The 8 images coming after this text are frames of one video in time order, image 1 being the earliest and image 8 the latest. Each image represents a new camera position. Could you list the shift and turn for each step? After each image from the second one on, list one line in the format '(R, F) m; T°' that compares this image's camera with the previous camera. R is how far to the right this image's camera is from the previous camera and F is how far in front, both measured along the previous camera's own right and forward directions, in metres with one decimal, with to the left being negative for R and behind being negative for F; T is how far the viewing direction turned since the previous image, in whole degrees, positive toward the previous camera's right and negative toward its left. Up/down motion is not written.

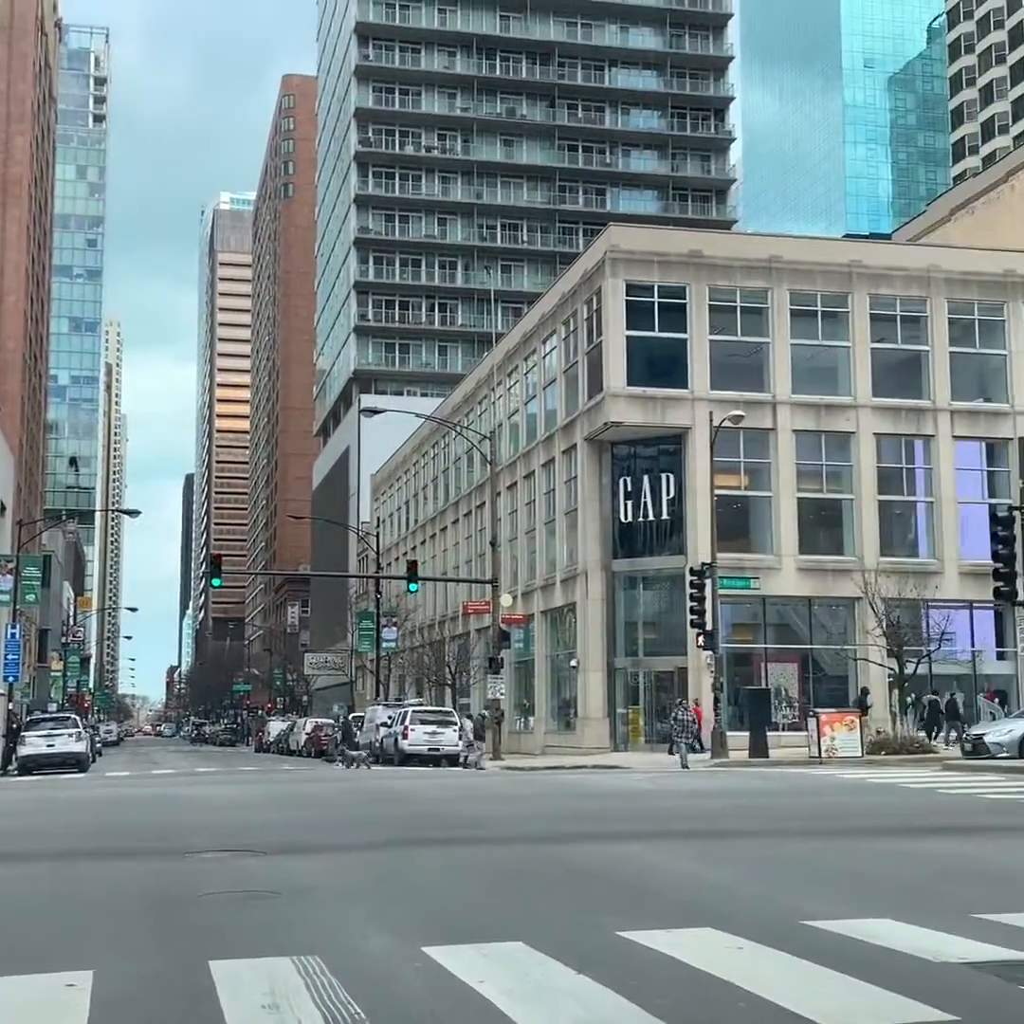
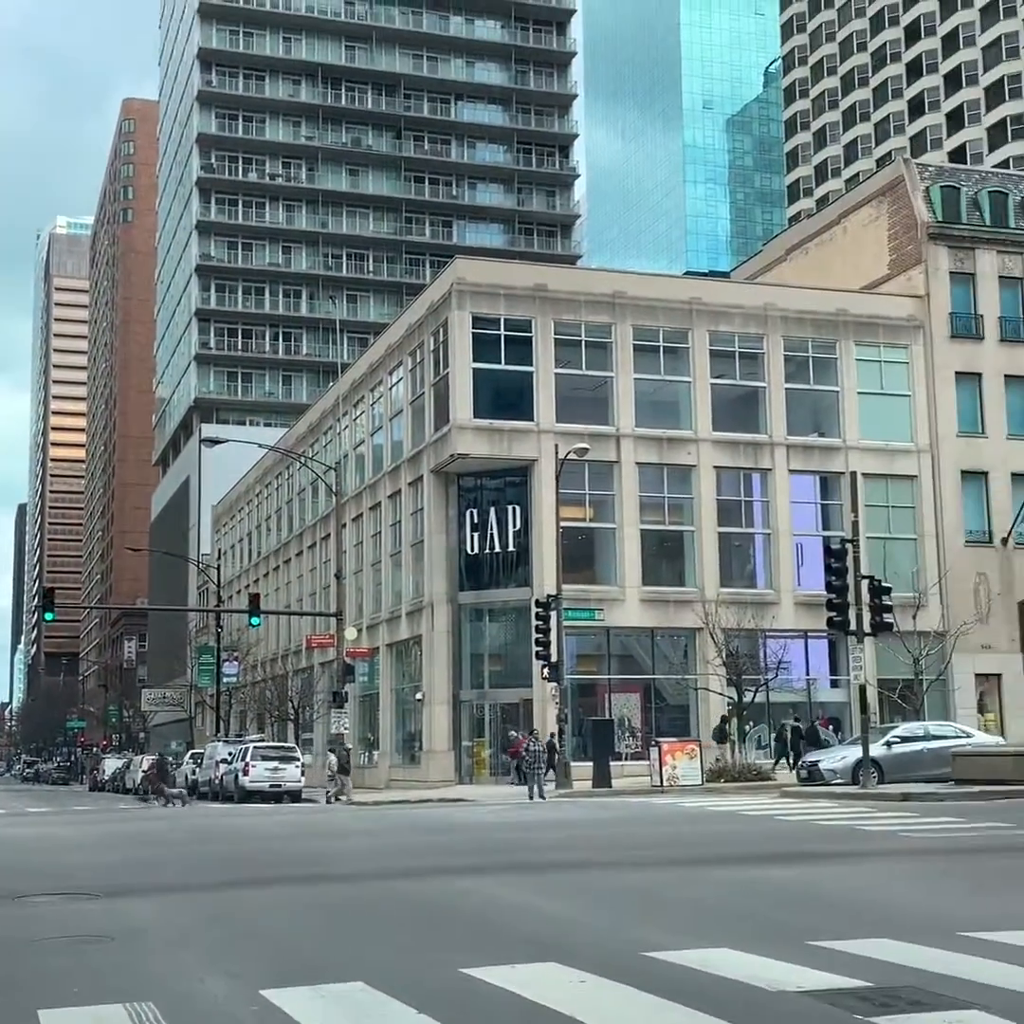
(0.0, +0.1) m; +6°
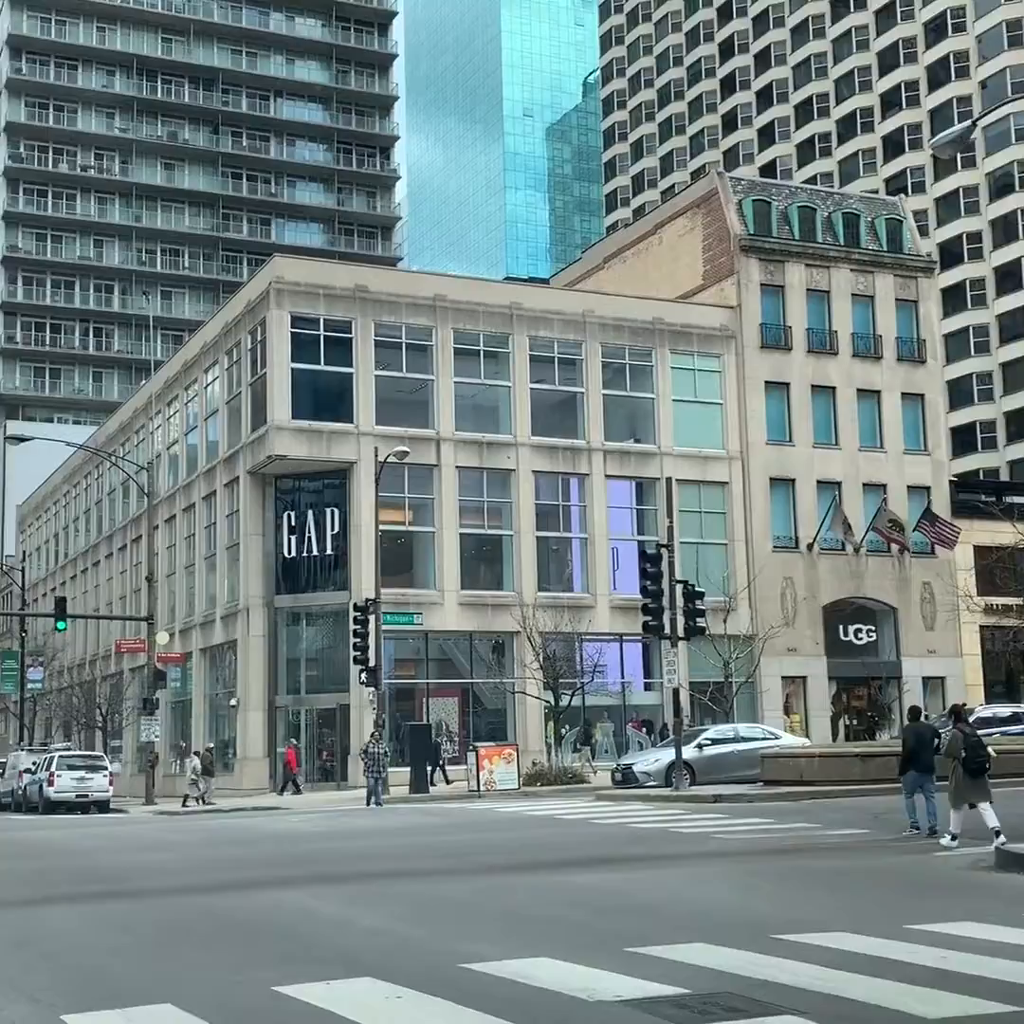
(0.0, +0.1) m; +7°
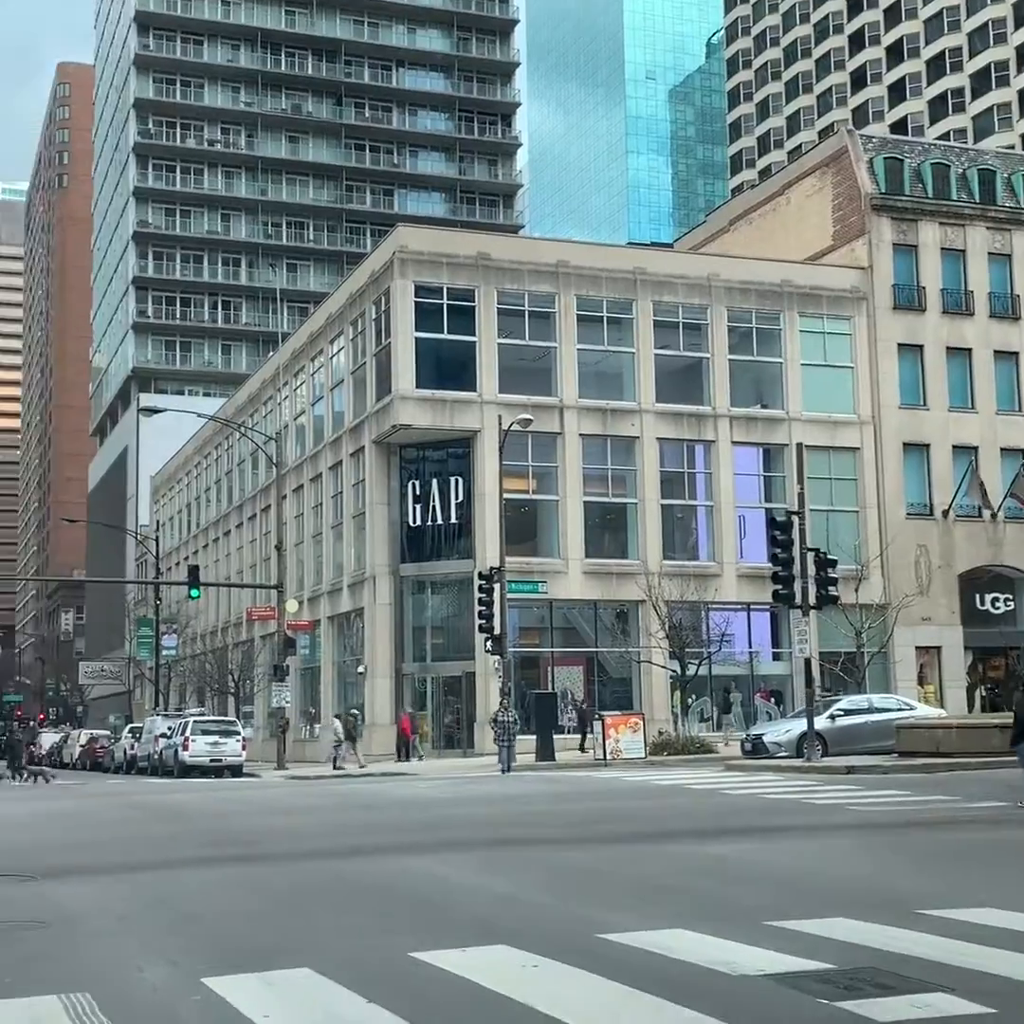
(-0.1, +0.2) m; -5°
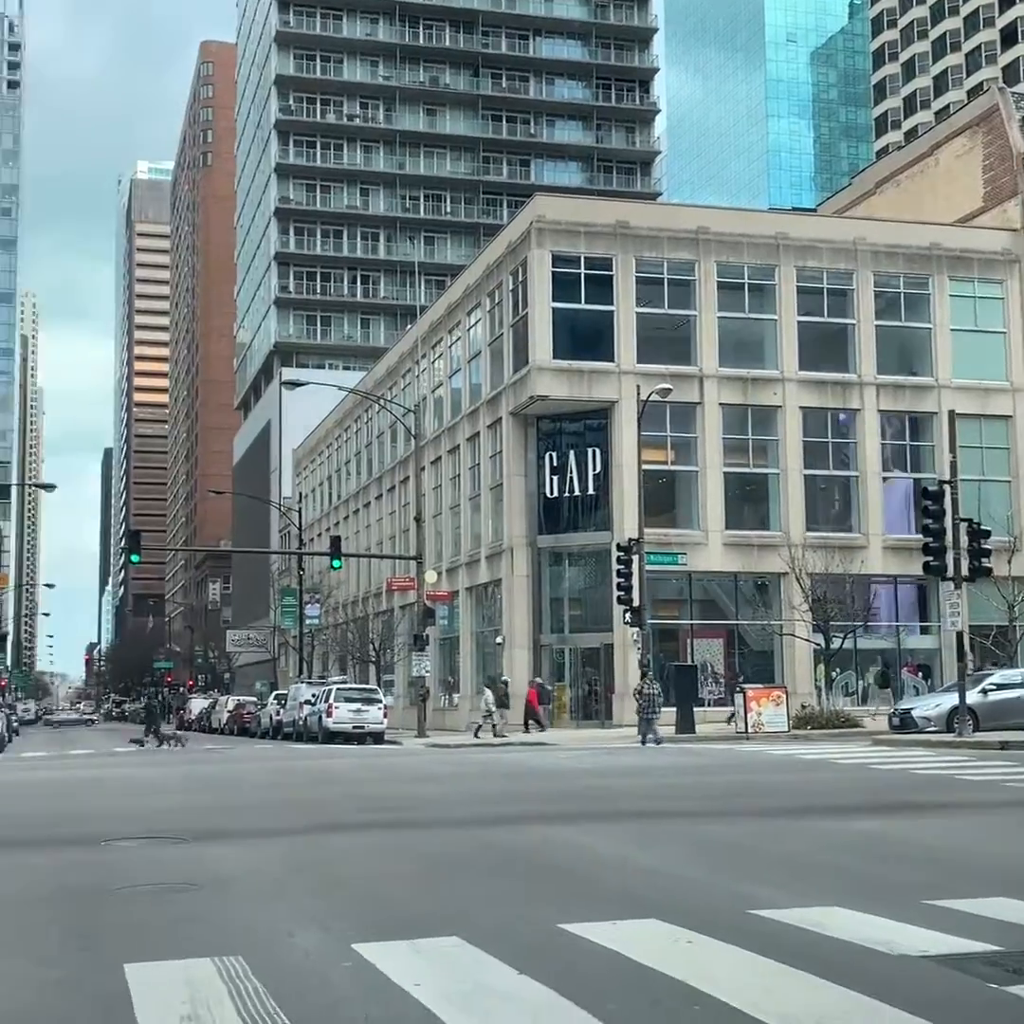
(-0.1, +0.1) m; -6°
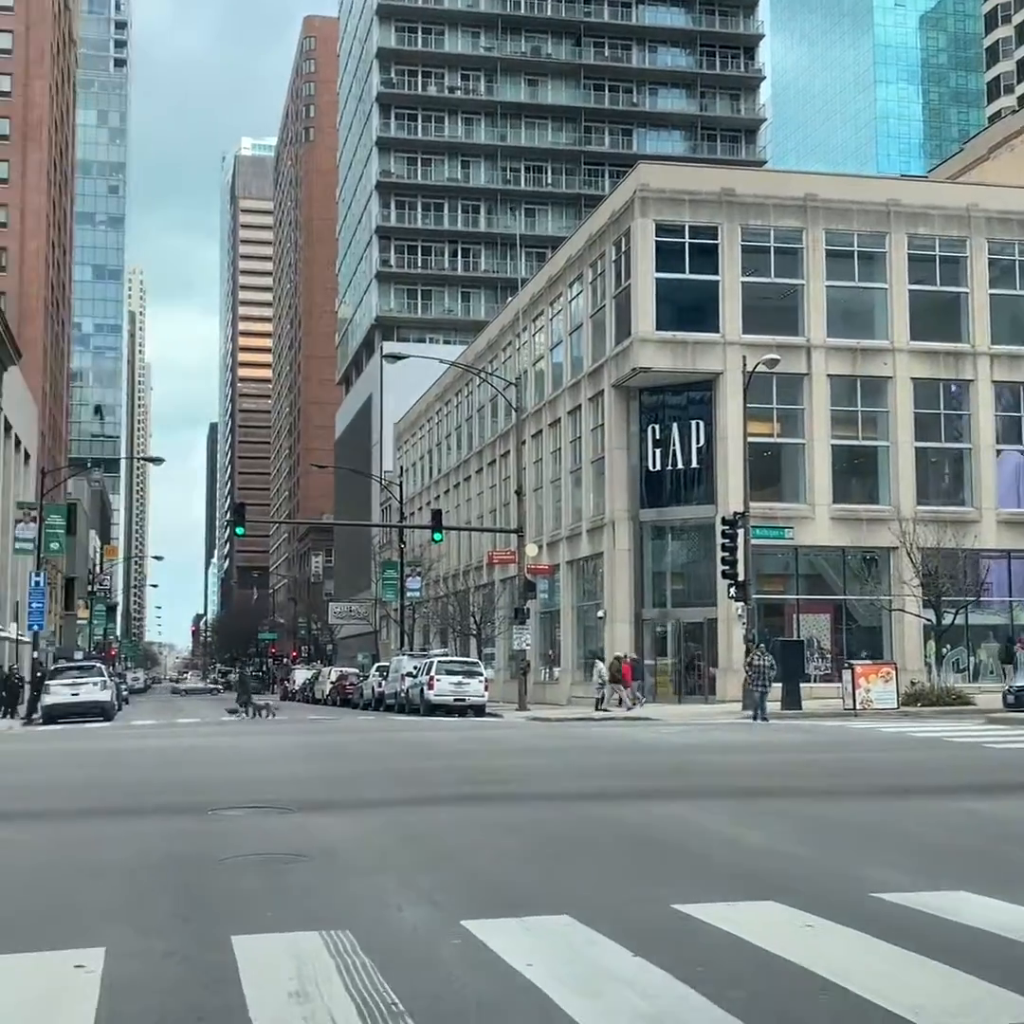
(-0.1, +0.3) m; -4°
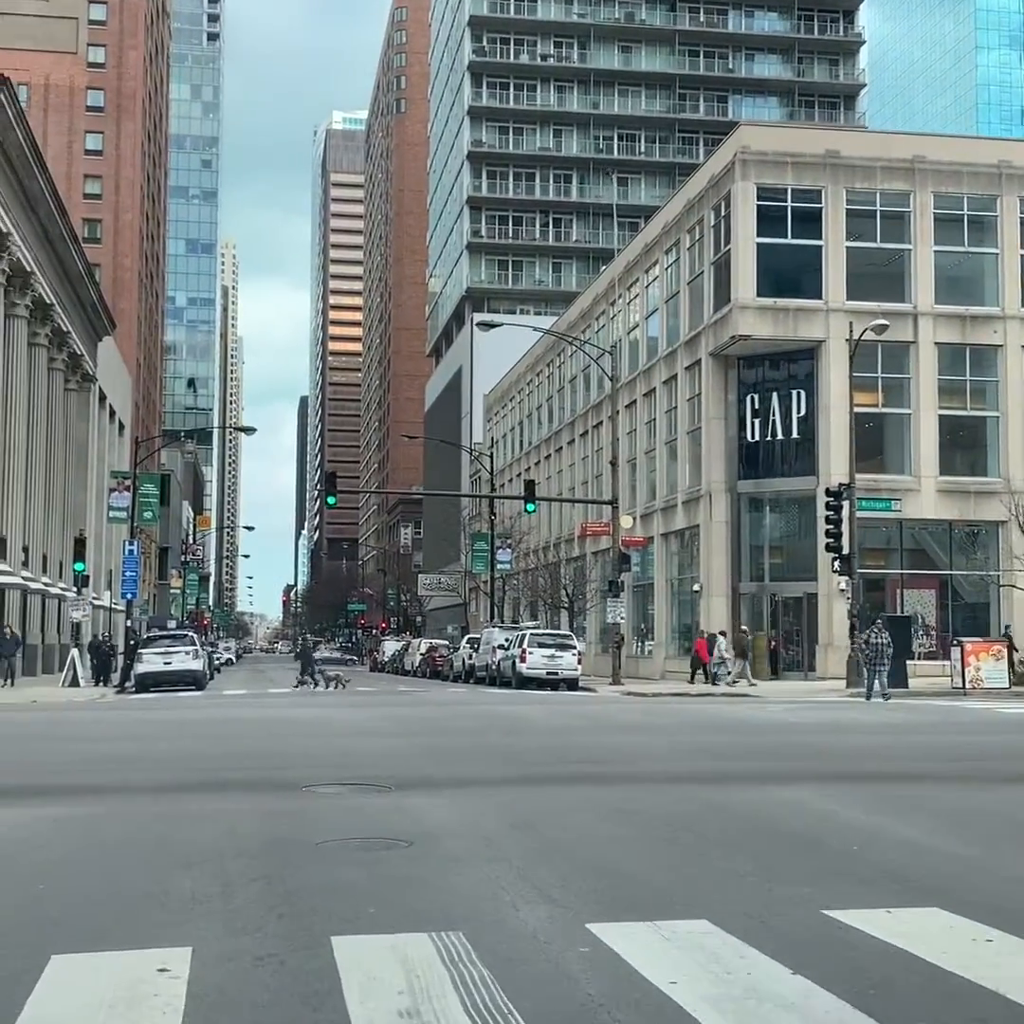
(-0.2, +0.7) m; -4°
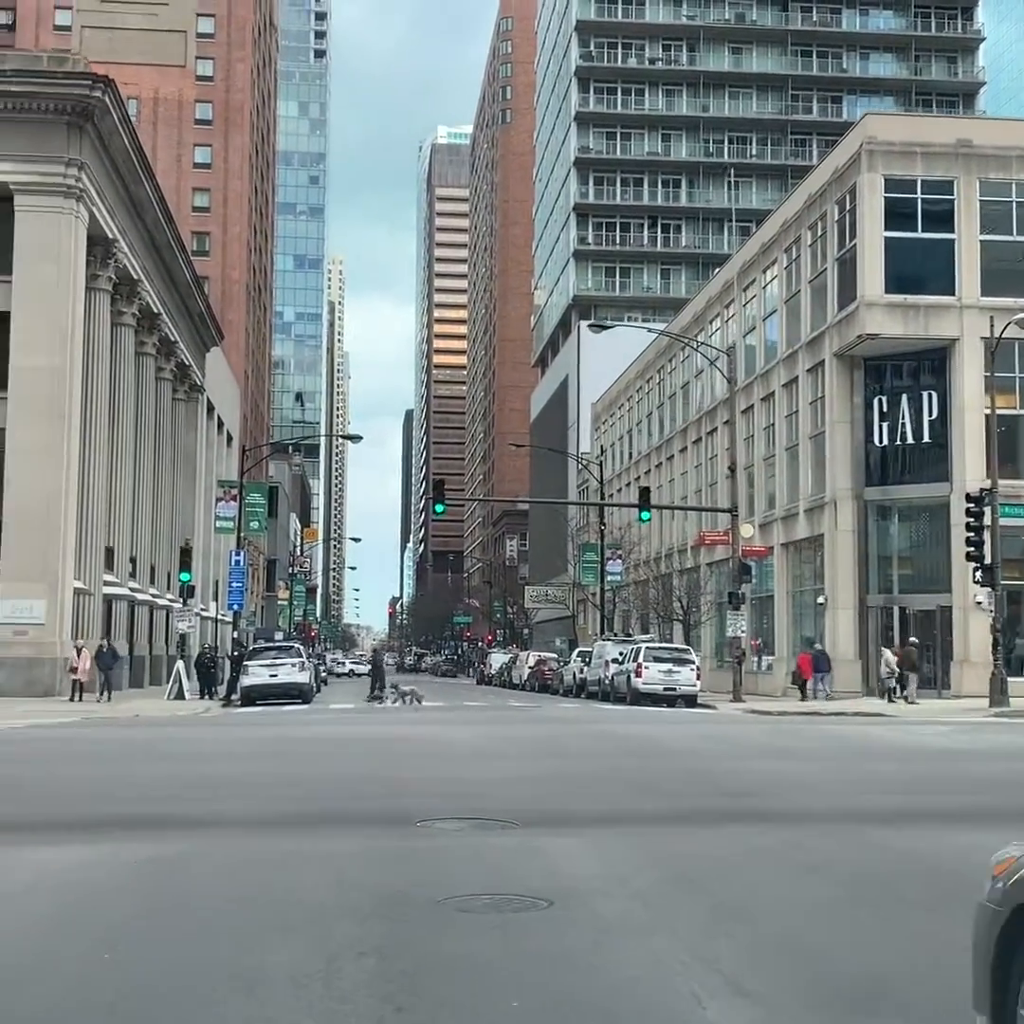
(-0.3, +1.5) m; -4°
